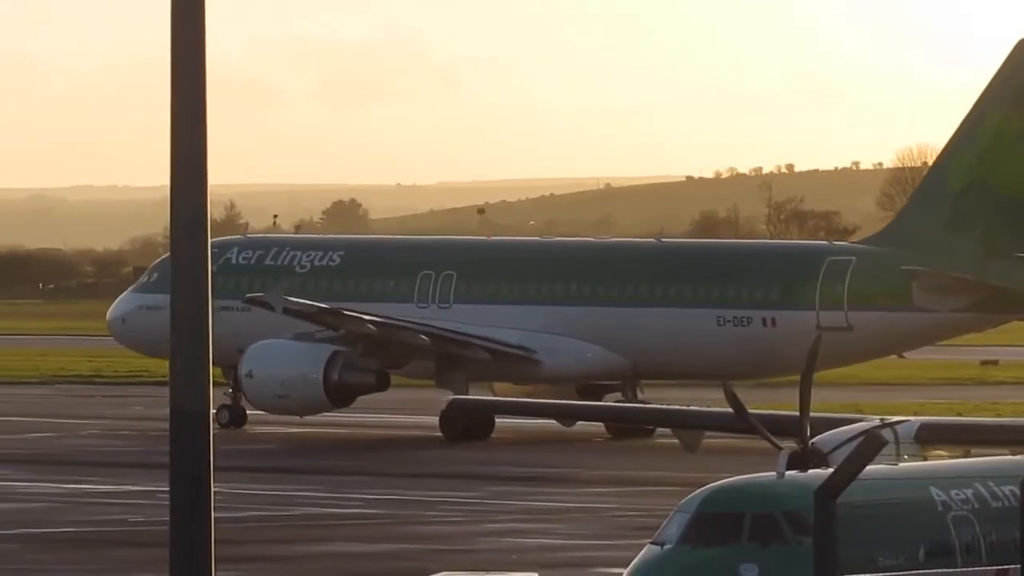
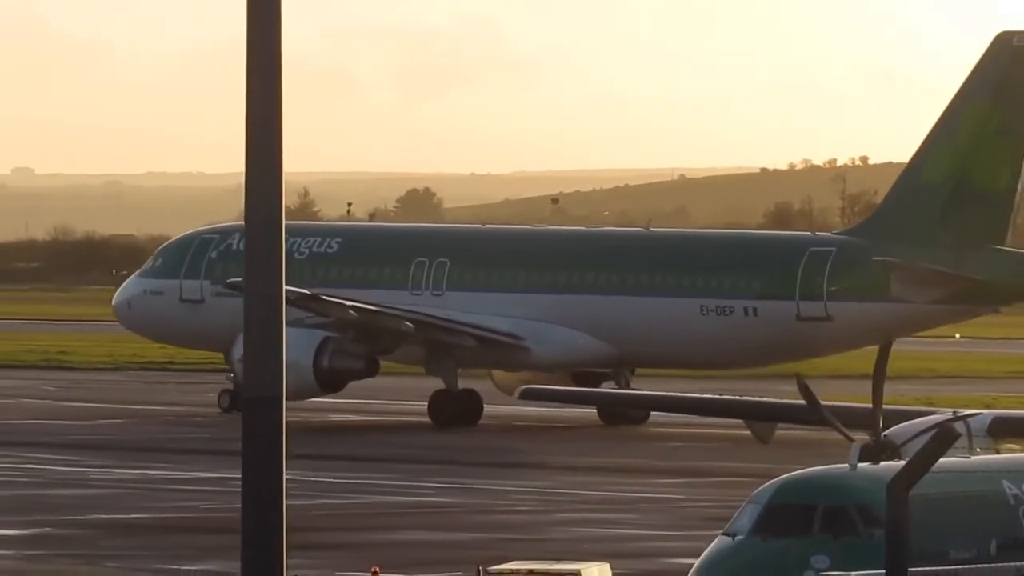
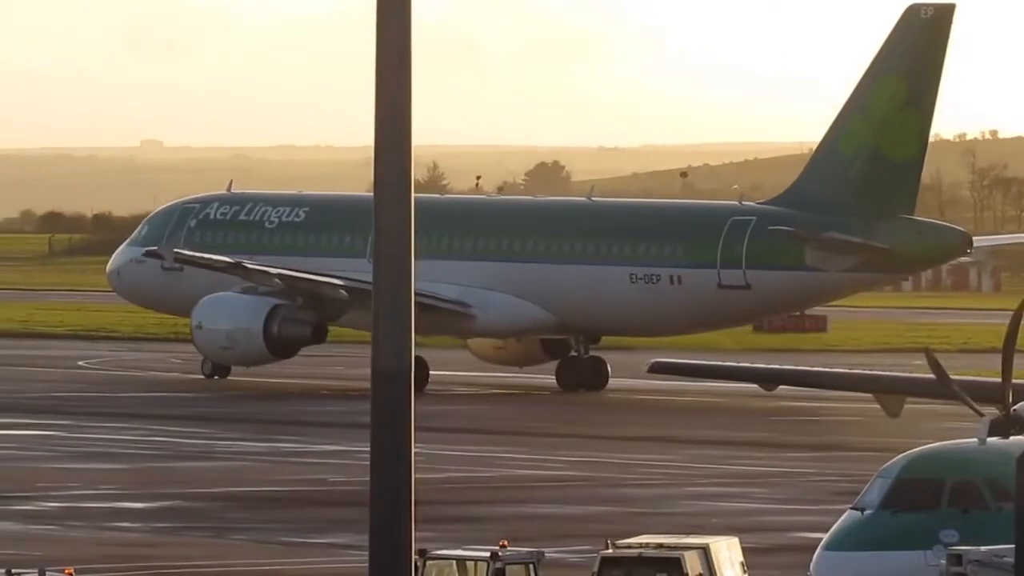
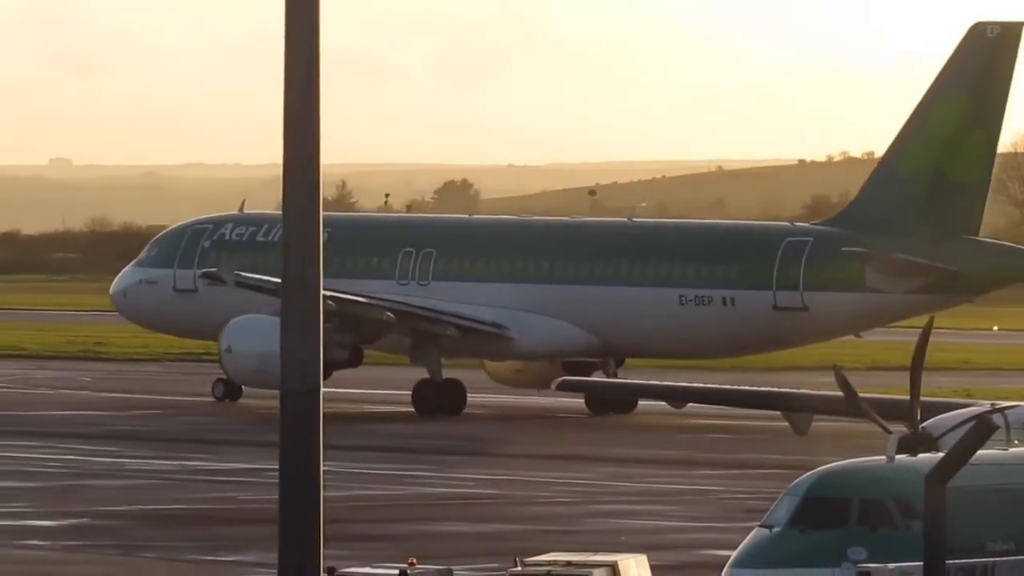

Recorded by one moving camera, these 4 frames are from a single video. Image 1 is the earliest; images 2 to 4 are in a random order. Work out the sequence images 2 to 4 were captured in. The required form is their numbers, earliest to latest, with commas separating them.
2, 4, 3
